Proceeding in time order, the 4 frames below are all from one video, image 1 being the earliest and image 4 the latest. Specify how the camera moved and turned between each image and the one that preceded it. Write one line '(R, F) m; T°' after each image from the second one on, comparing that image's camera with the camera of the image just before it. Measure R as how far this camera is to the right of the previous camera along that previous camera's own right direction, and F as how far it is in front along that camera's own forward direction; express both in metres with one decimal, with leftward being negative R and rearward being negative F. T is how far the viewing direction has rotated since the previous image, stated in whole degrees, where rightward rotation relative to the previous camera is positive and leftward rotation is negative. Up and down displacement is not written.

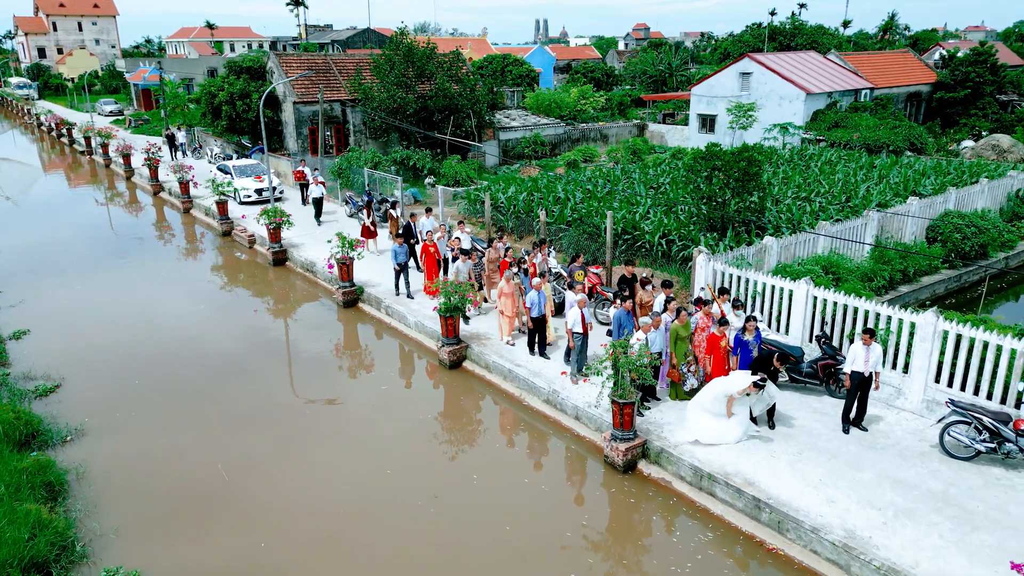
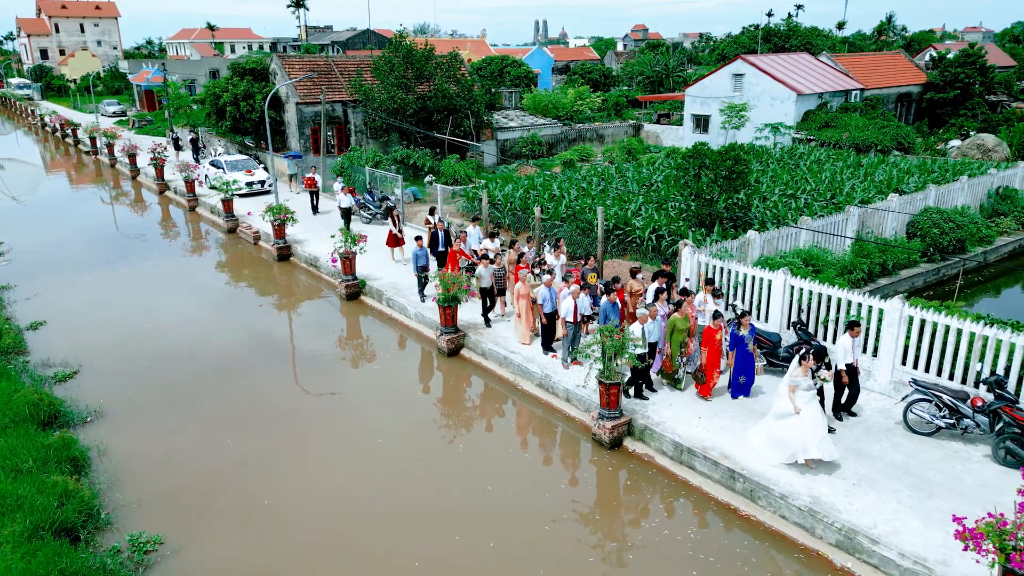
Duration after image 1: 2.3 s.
(+0.1, -0.5) m; 0°
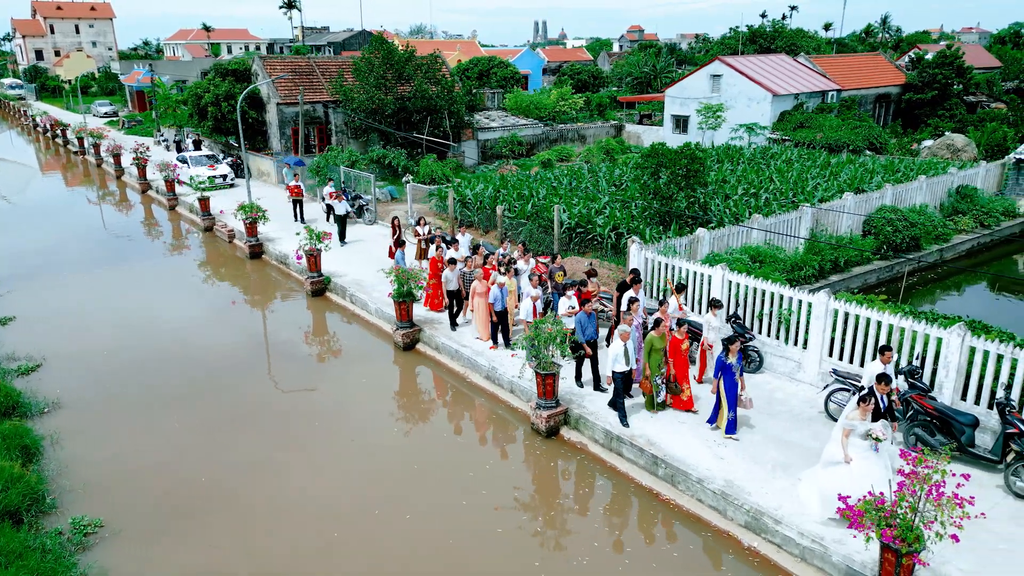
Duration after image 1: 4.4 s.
(+0.7, -0.3) m; 0°
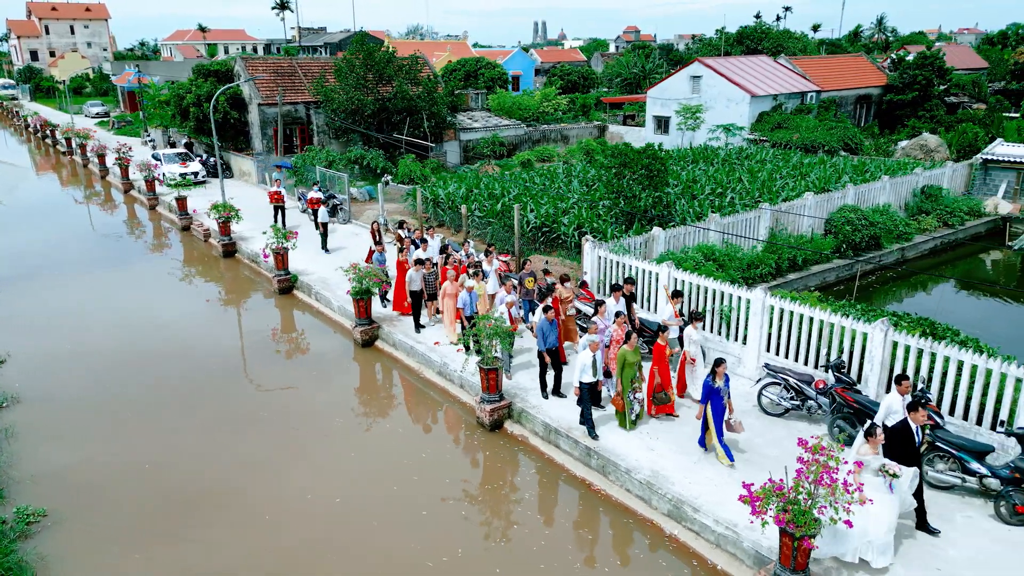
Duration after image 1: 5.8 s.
(+0.7, -0.2) m; 0°
